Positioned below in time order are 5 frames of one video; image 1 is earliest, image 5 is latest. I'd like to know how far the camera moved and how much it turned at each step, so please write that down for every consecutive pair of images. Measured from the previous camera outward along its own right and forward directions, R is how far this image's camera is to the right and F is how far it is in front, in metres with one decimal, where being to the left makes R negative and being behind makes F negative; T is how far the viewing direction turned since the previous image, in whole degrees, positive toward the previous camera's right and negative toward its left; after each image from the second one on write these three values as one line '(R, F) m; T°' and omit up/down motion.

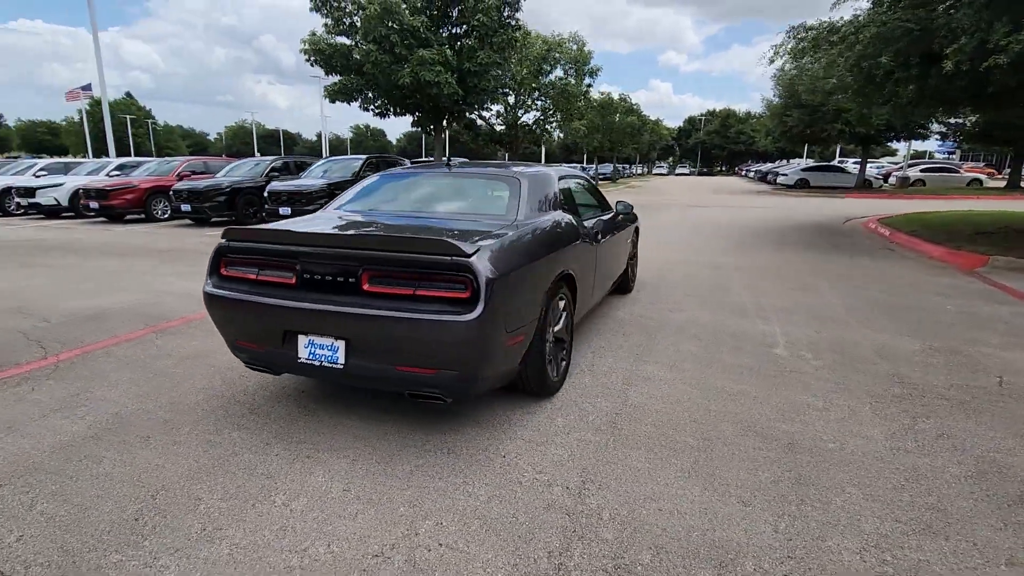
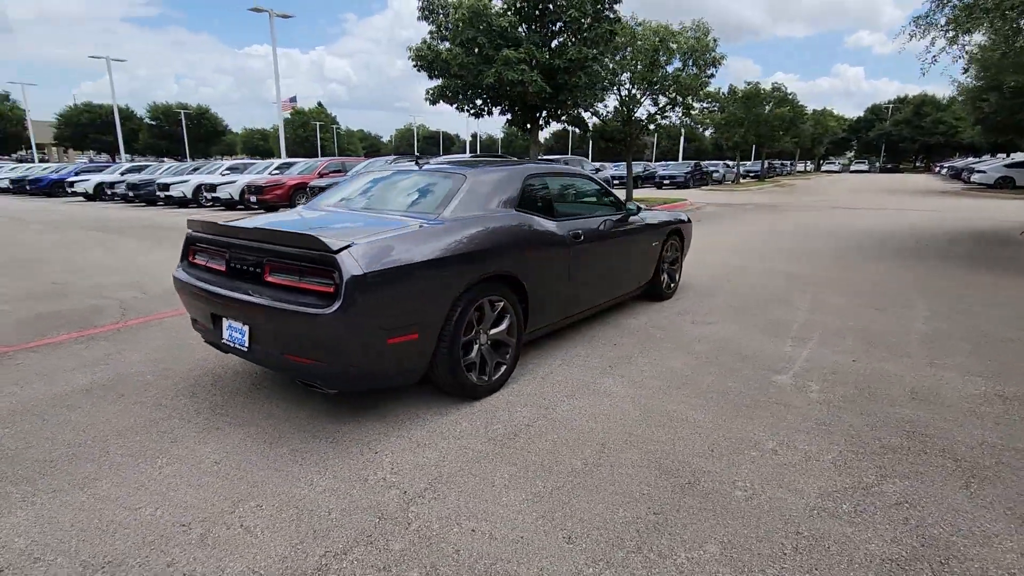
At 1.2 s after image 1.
(+1.5, +0.3) m; -16°
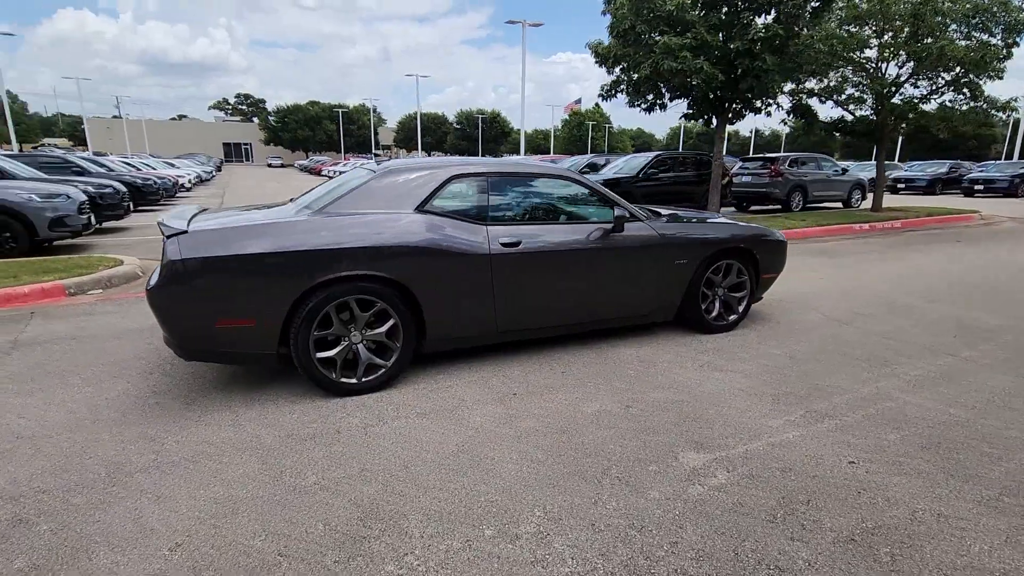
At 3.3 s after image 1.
(+2.4, +0.9) m; -27°
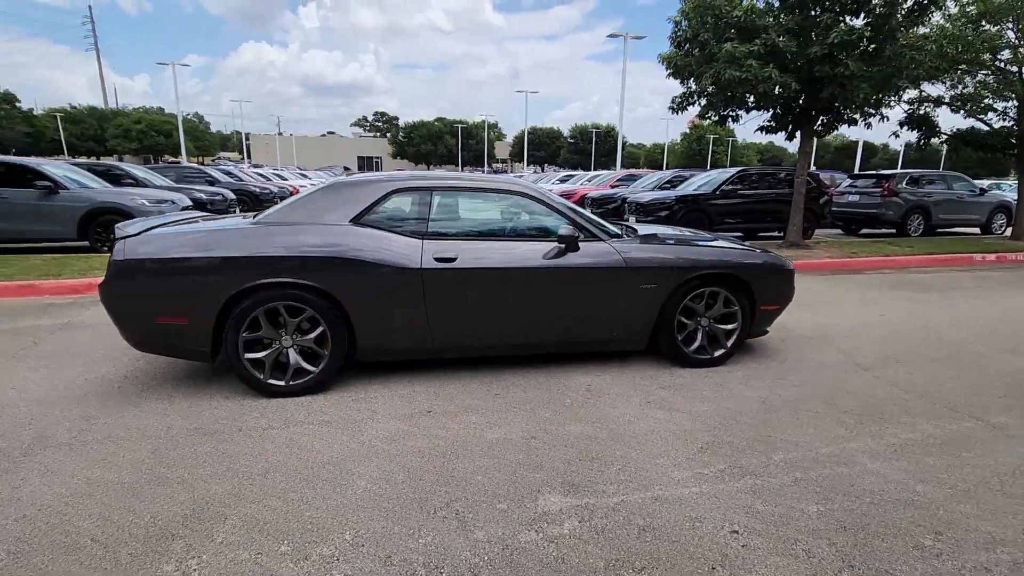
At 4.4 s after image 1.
(+1.3, +0.2) m; -12°
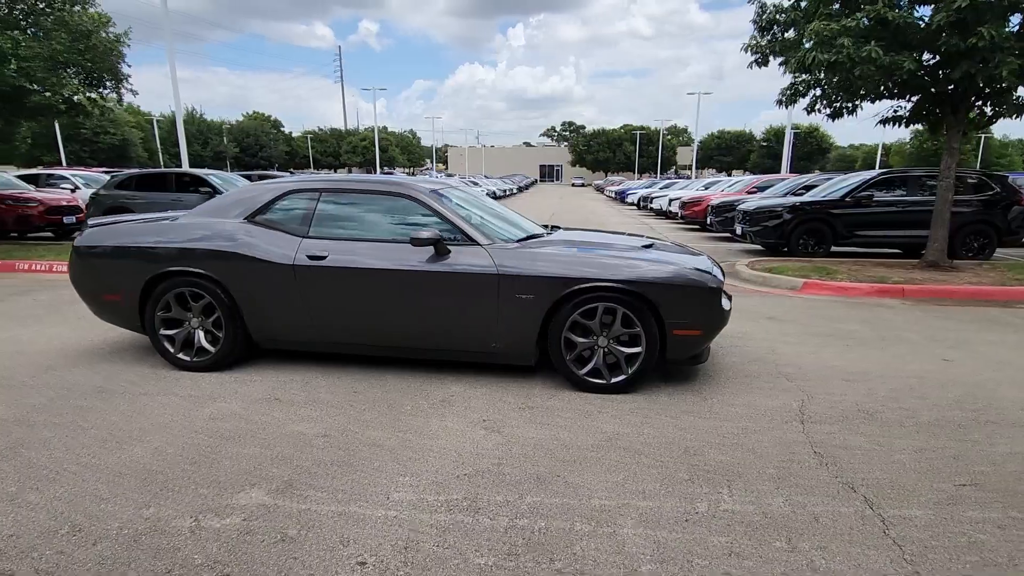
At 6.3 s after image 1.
(+2.3, +0.5) m; -19°
